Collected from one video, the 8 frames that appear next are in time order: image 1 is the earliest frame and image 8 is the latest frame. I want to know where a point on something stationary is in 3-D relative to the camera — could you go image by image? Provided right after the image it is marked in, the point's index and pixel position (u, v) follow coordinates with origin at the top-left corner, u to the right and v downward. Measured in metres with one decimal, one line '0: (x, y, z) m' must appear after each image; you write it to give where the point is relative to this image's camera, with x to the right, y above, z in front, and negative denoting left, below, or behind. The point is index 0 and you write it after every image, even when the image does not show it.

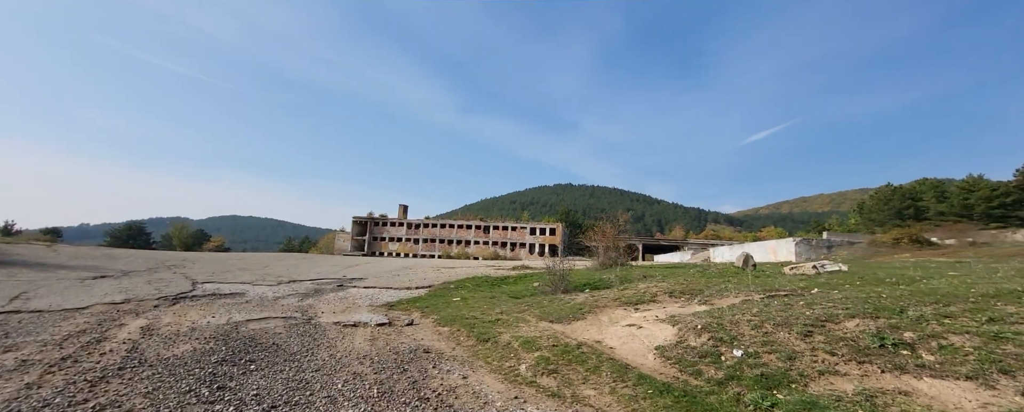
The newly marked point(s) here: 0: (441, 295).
0: (-2.3, -3.1, +13.4) m
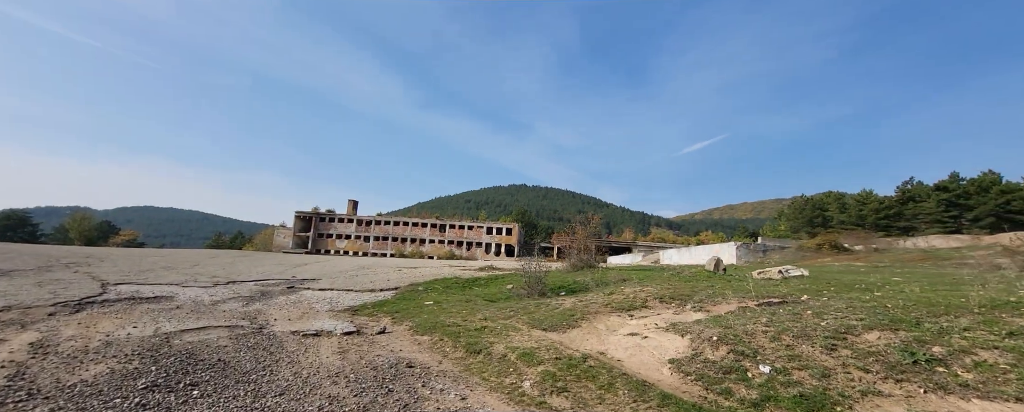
0: (-3.2, -3.0, +12.5) m
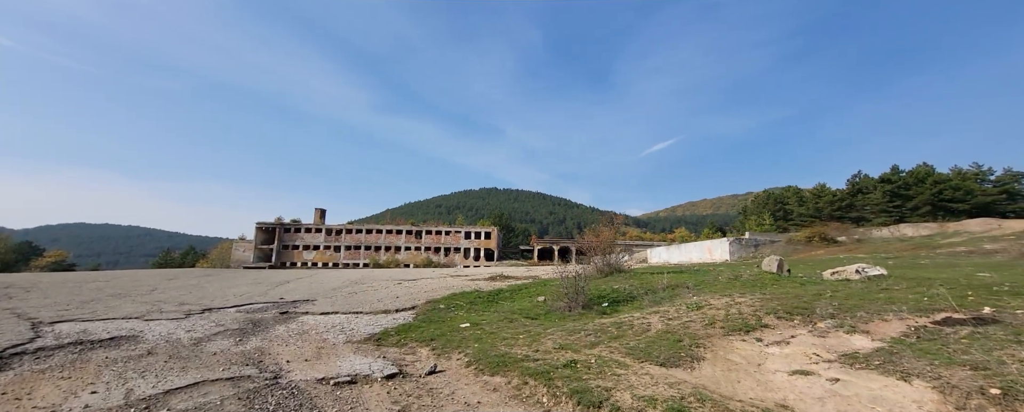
0: (-2.0, -3.1, +10.7) m
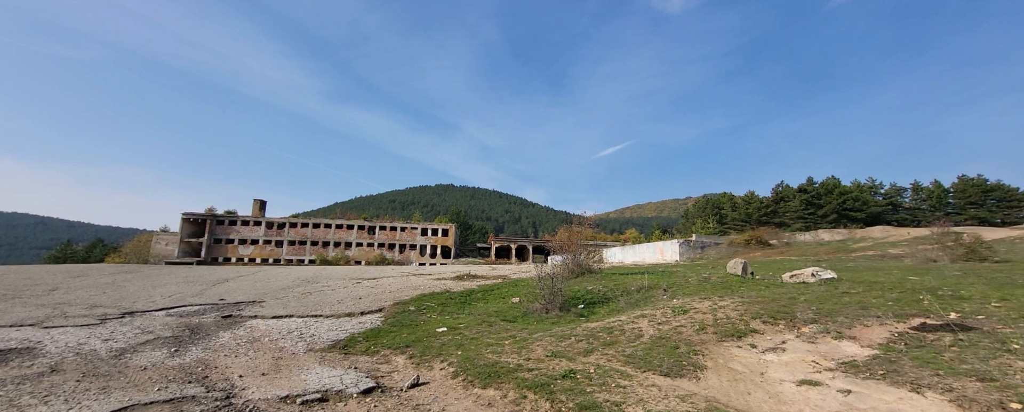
0: (-2.6, -3.0, +10.0) m
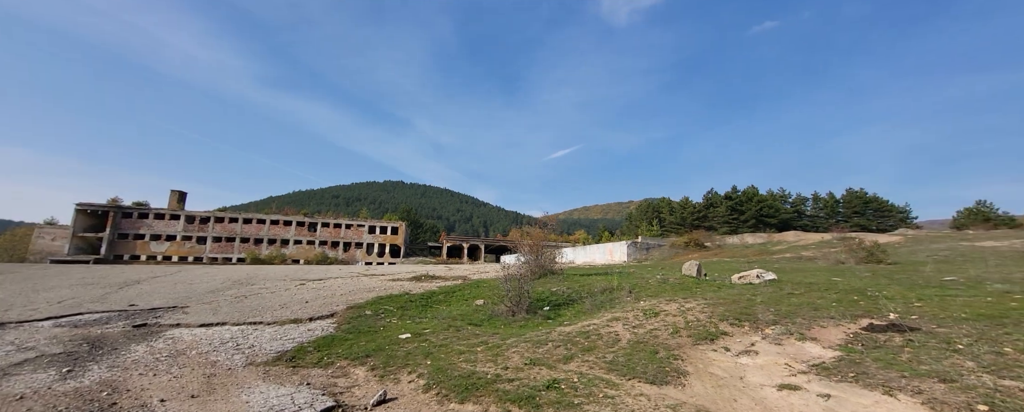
0: (-3.4, -3.0, +9.3) m
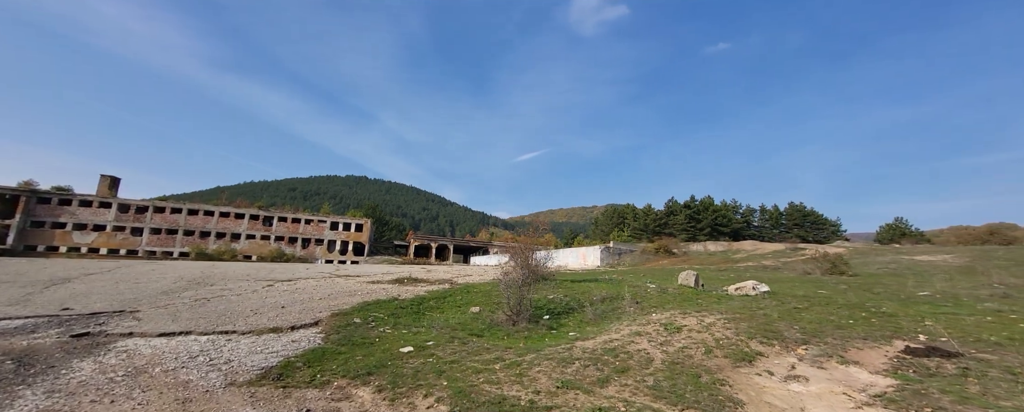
0: (-3.2, -2.9, +8.5) m
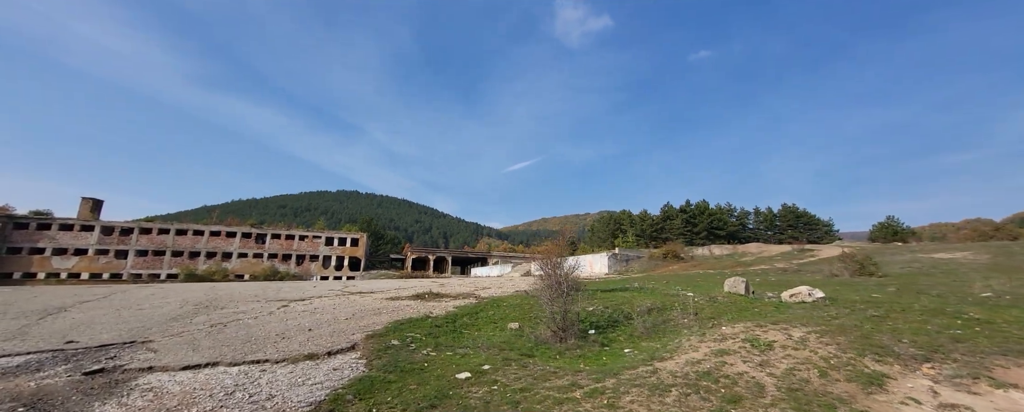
0: (-2.0, -3.2, +7.6) m
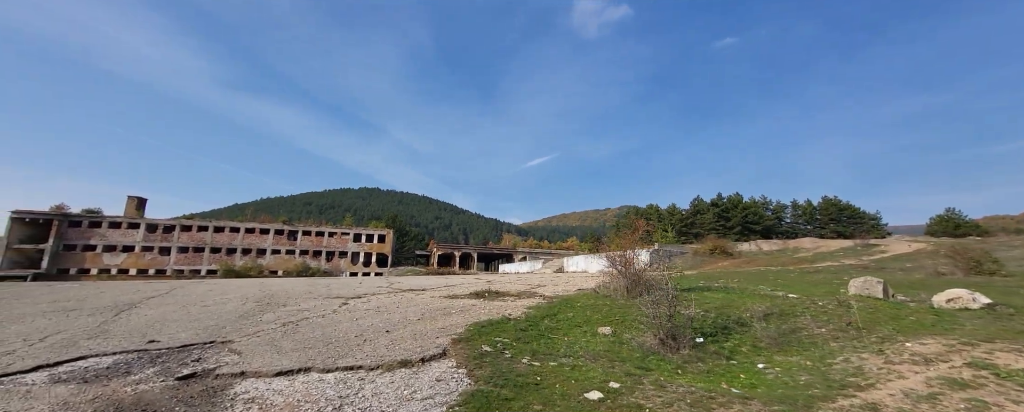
0: (+0.2, -2.9, +6.3) m
